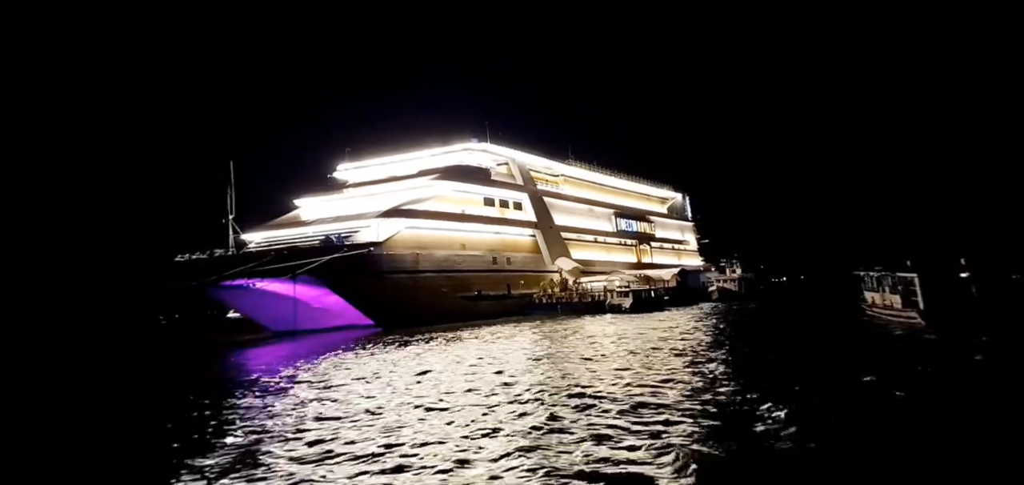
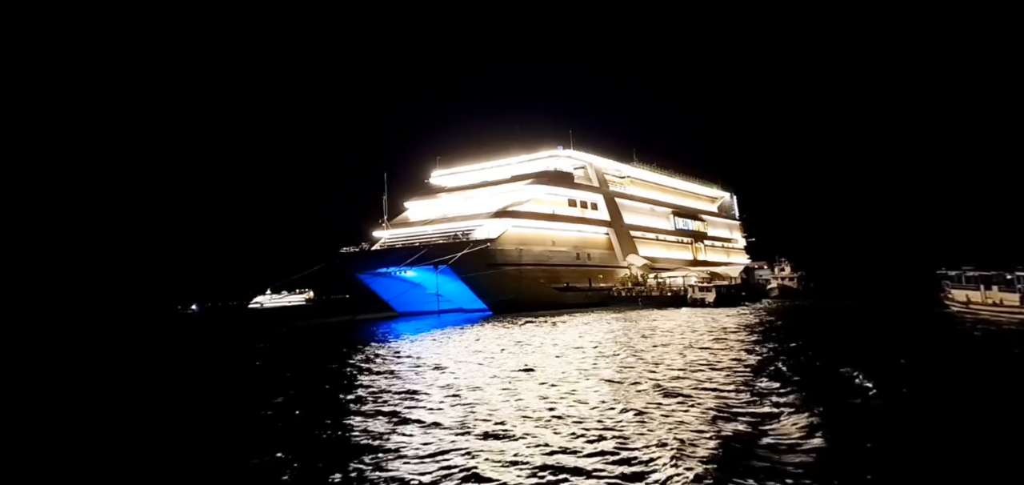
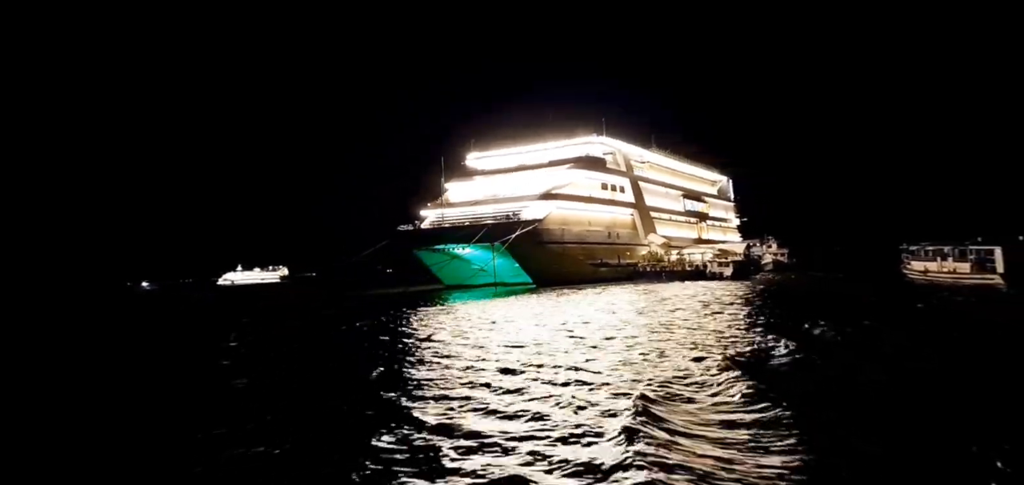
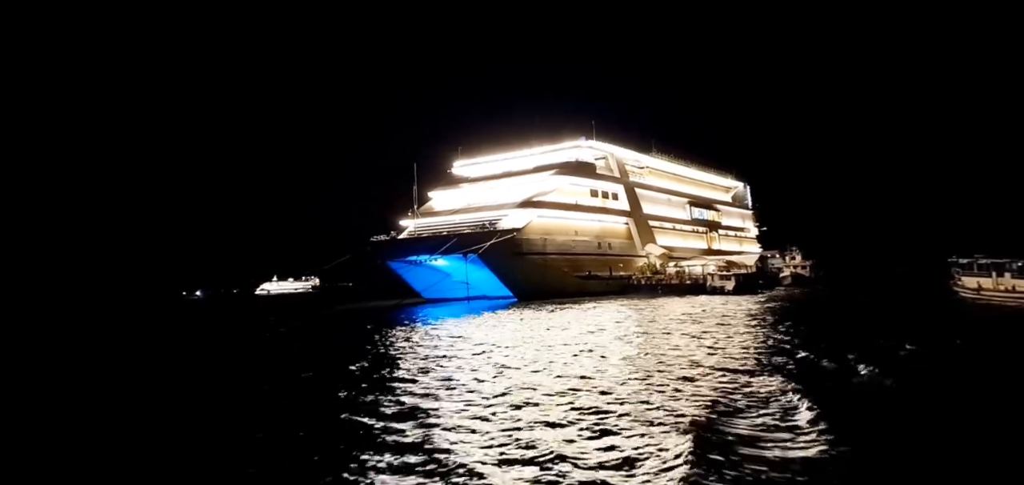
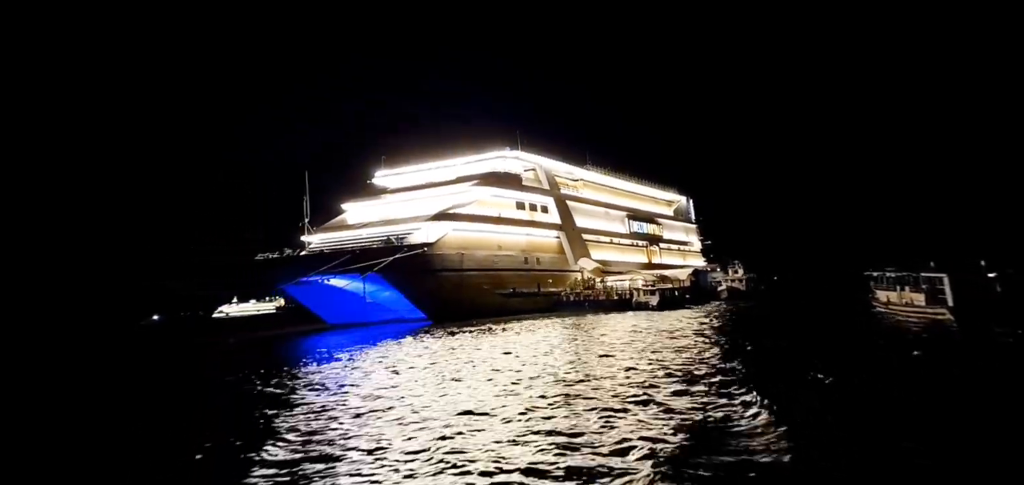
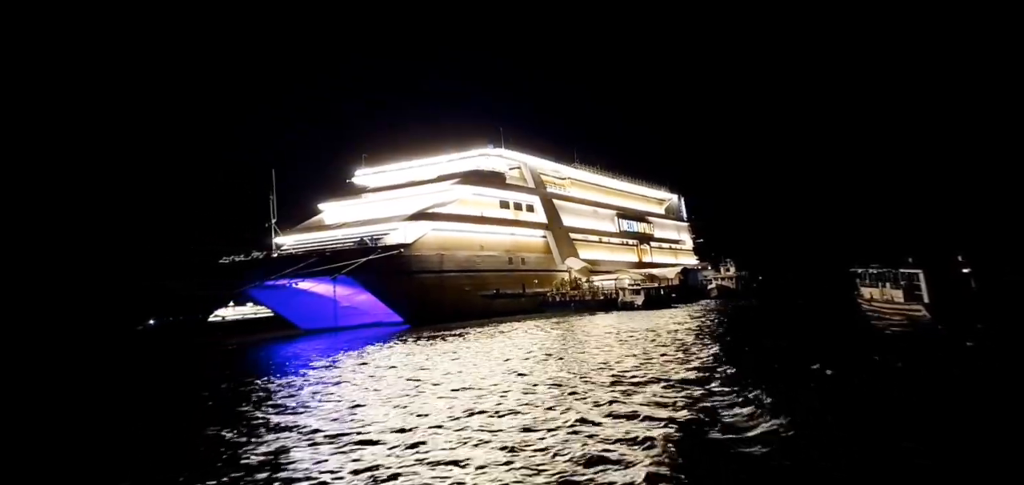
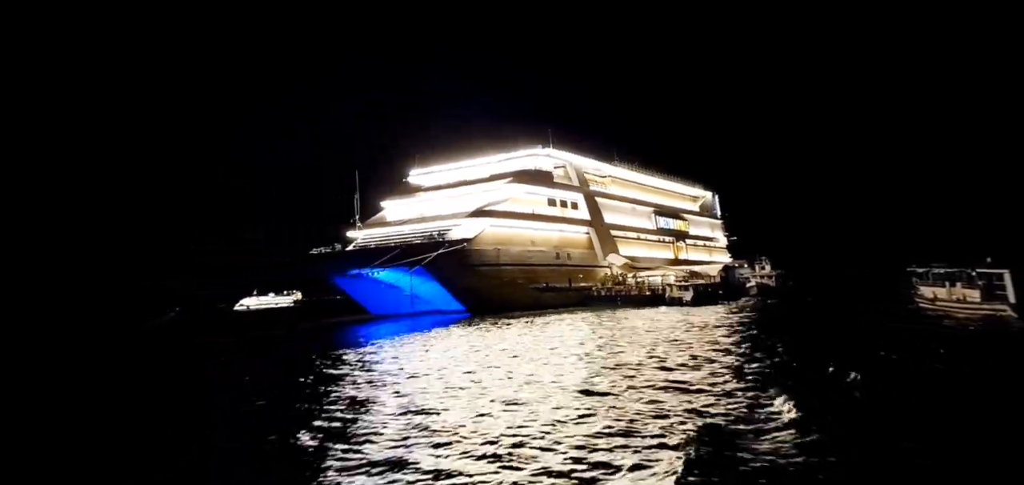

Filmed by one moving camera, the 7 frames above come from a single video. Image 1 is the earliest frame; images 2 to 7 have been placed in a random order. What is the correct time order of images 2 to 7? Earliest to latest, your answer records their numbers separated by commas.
6, 5, 7, 2, 4, 3
